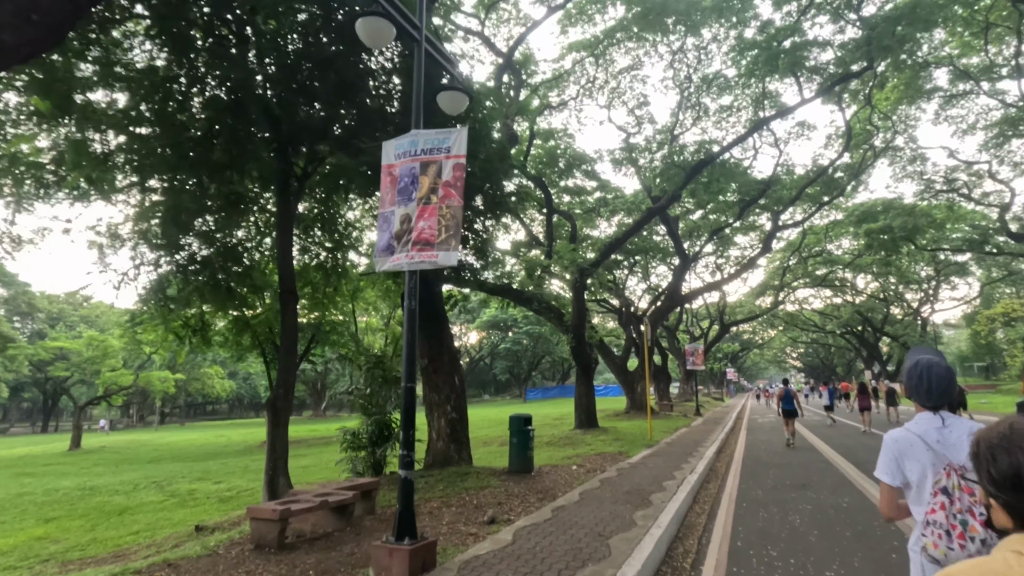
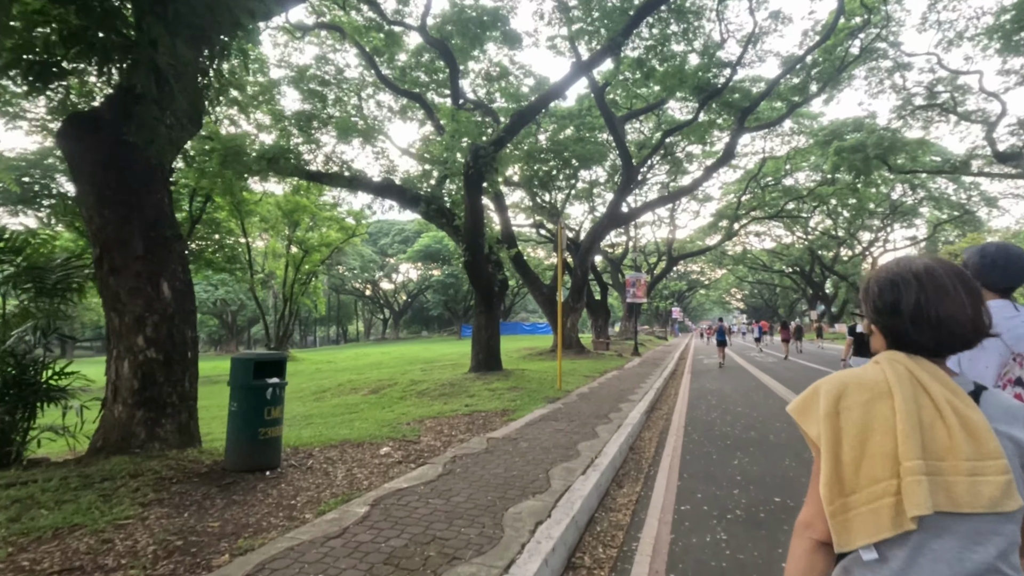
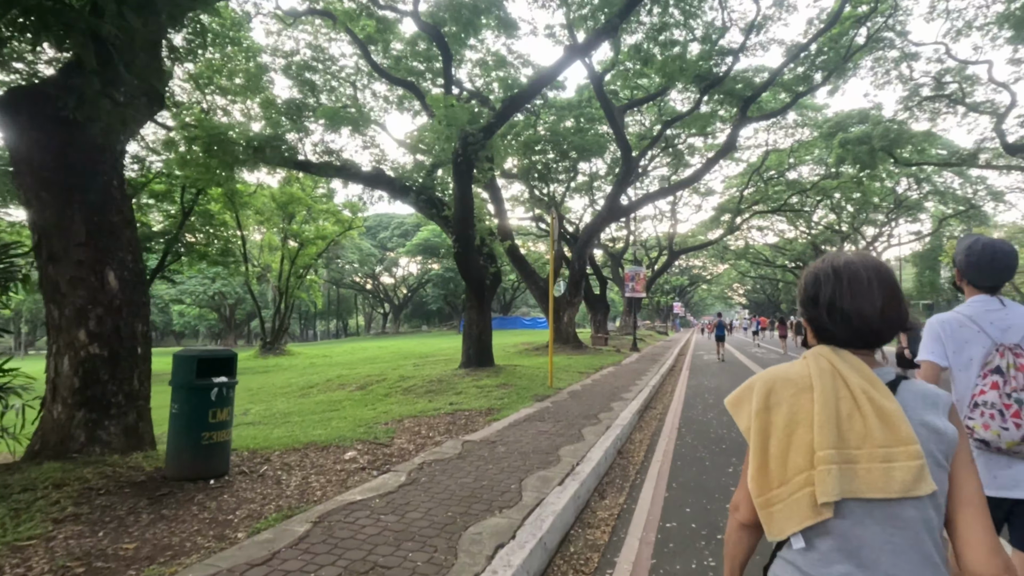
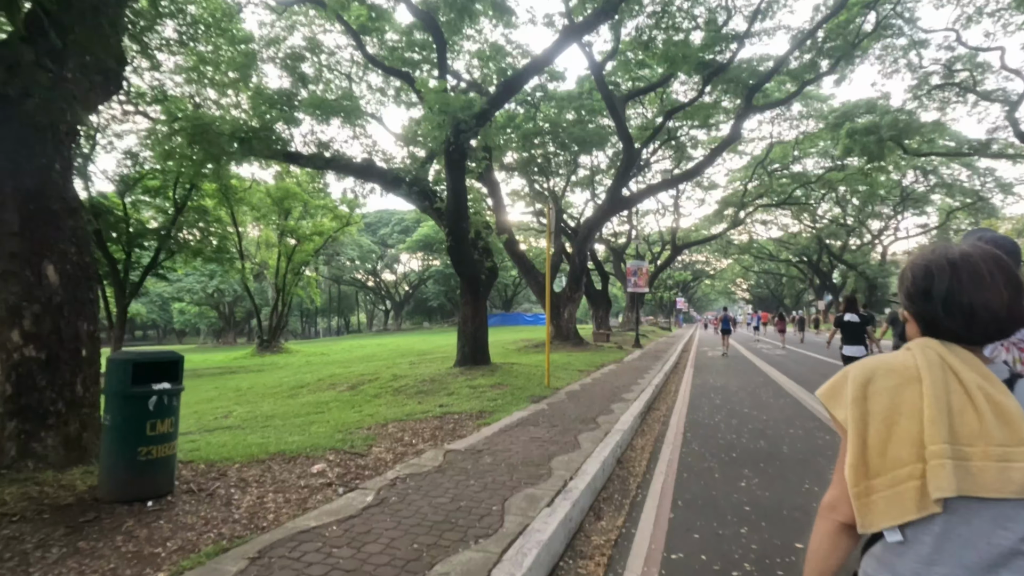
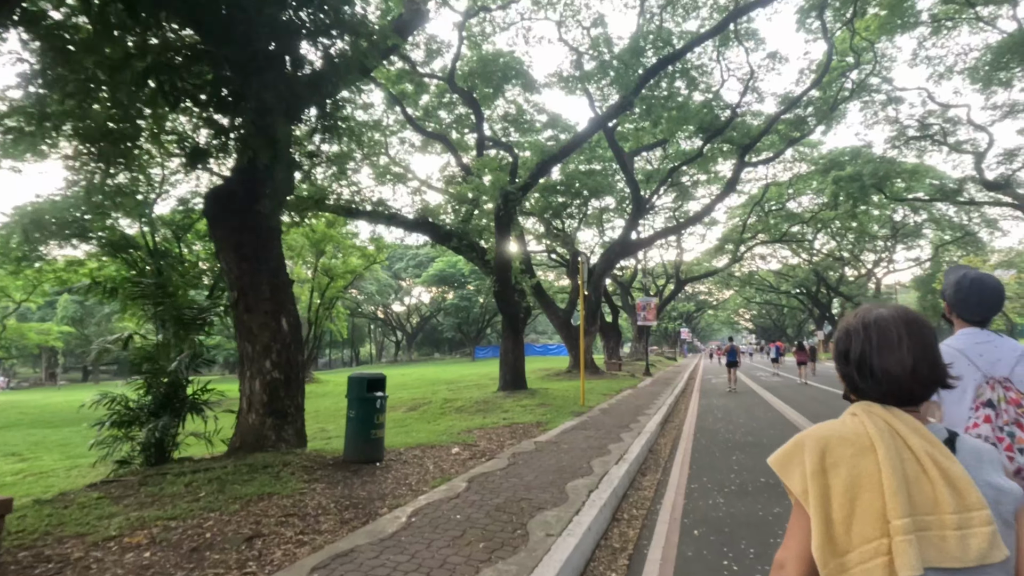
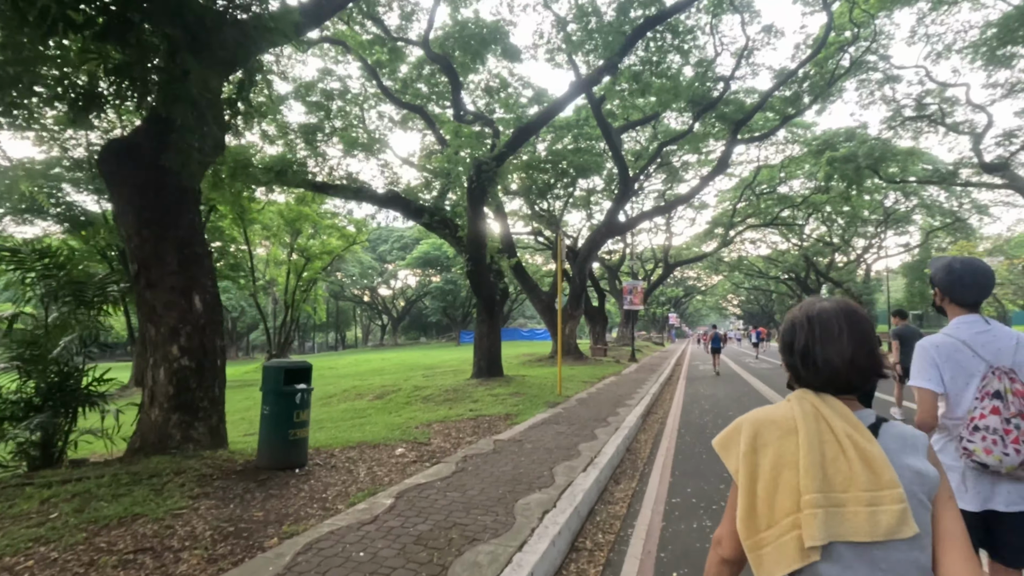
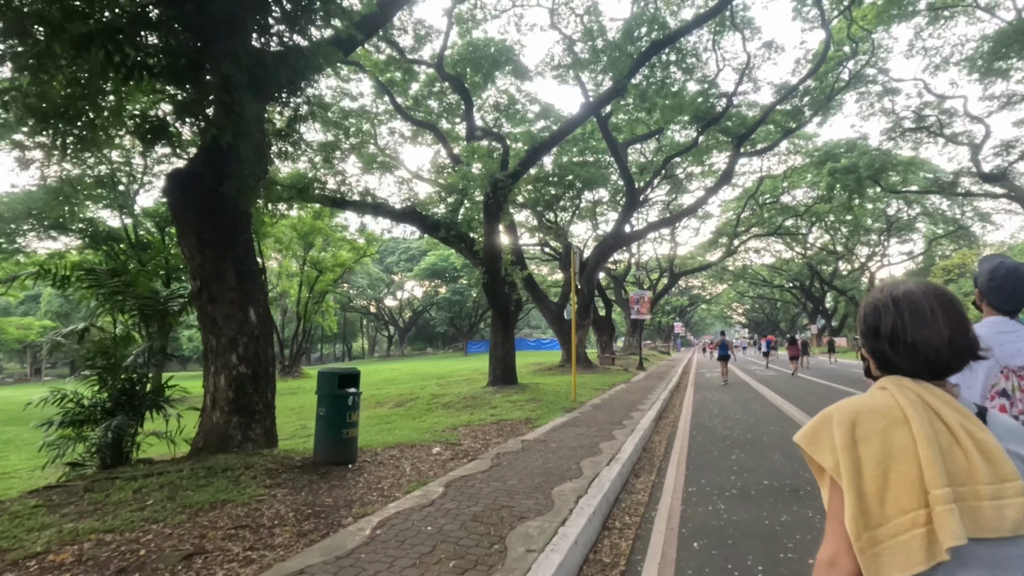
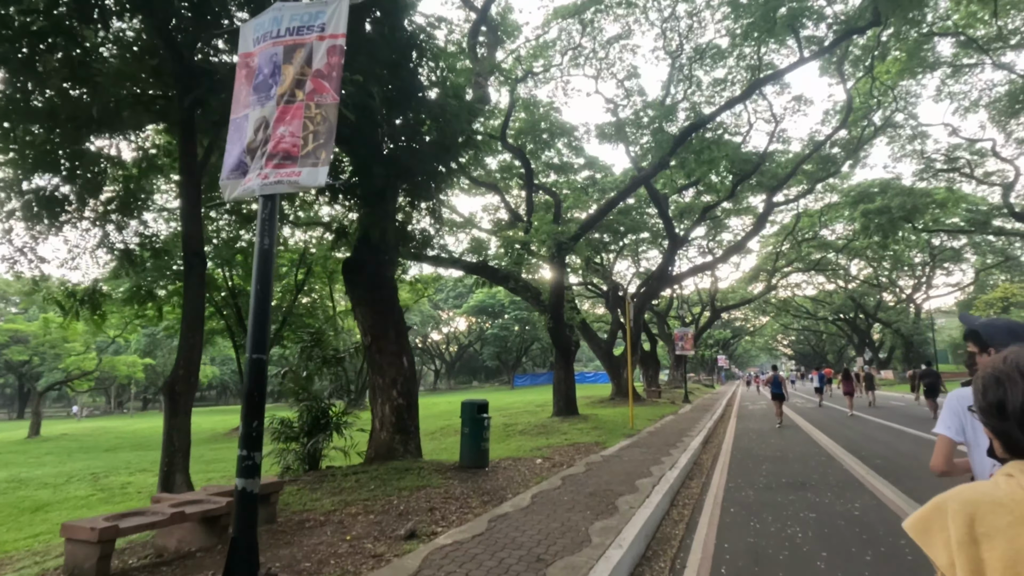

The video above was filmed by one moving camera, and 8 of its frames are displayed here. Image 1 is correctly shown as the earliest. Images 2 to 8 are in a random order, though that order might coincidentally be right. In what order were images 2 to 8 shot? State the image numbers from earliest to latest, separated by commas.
8, 5, 7, 6, 2, 3, 4
